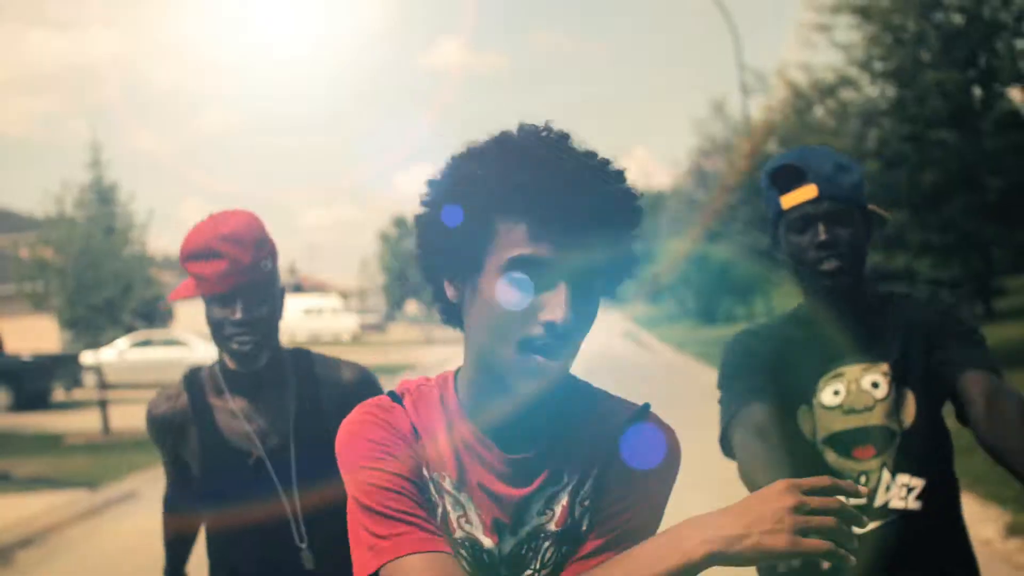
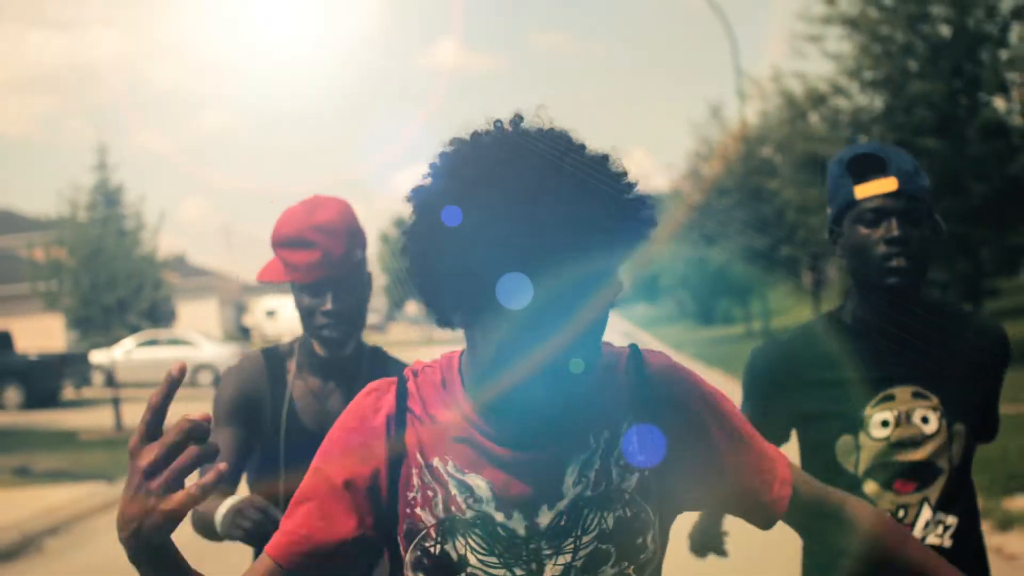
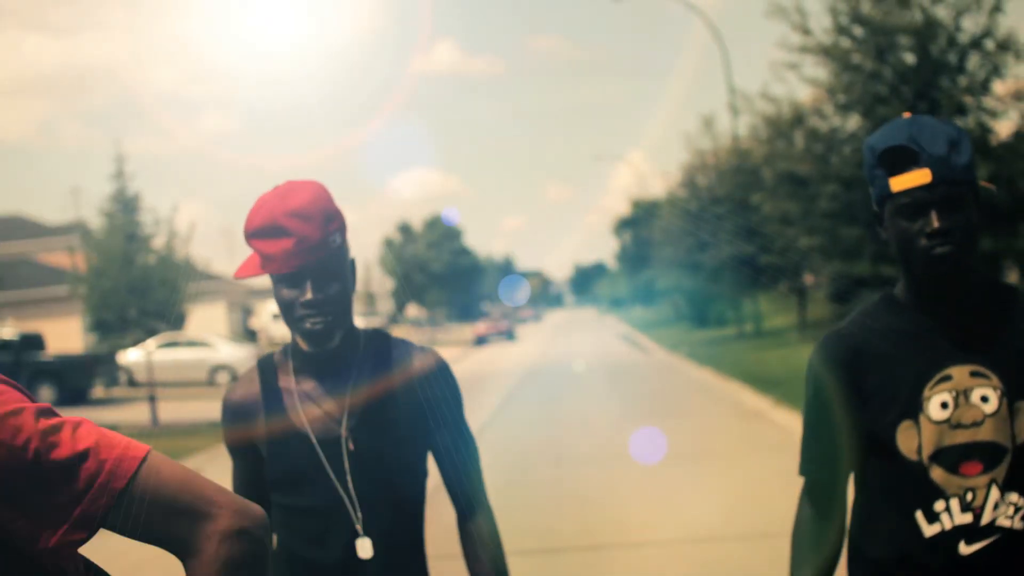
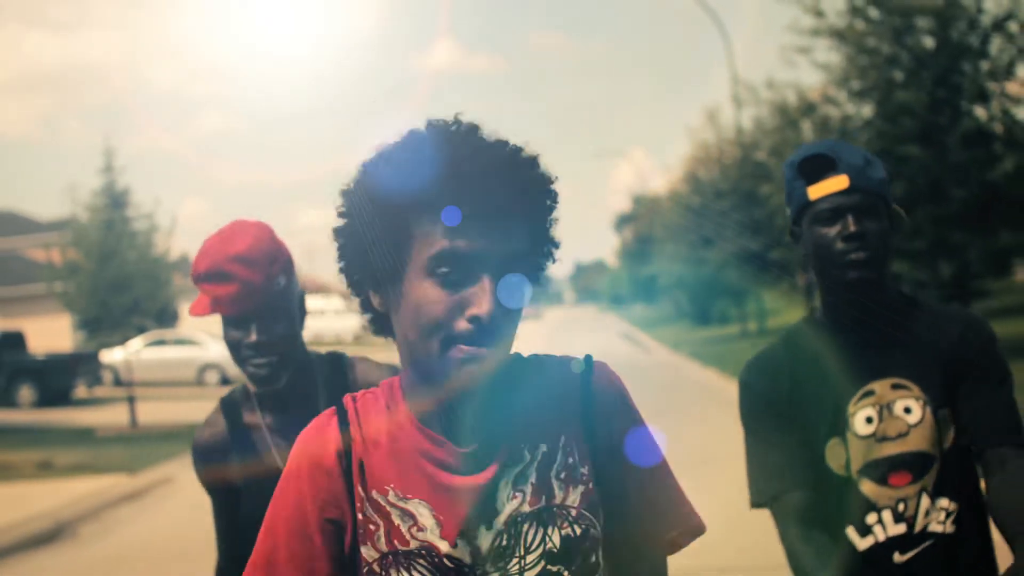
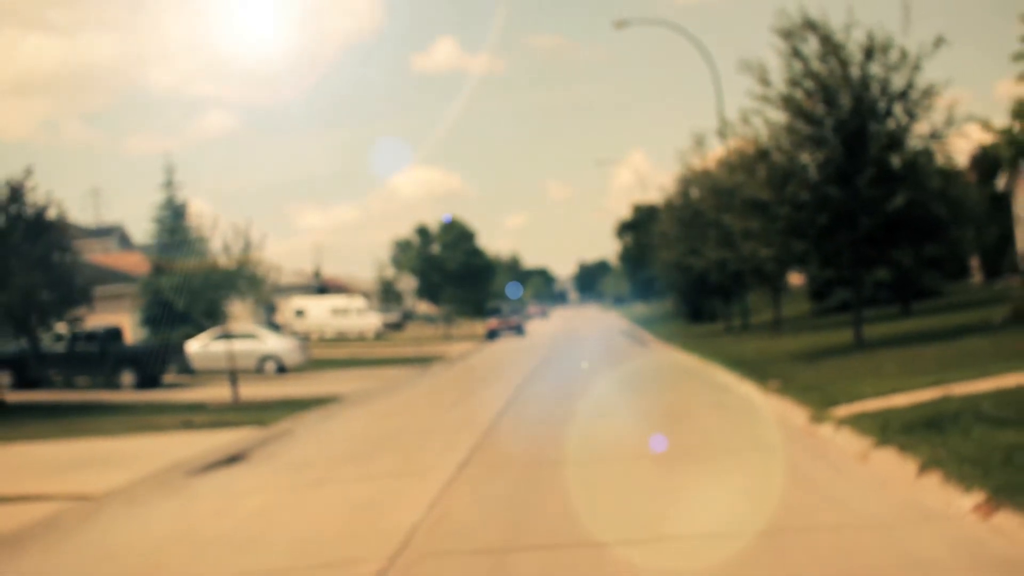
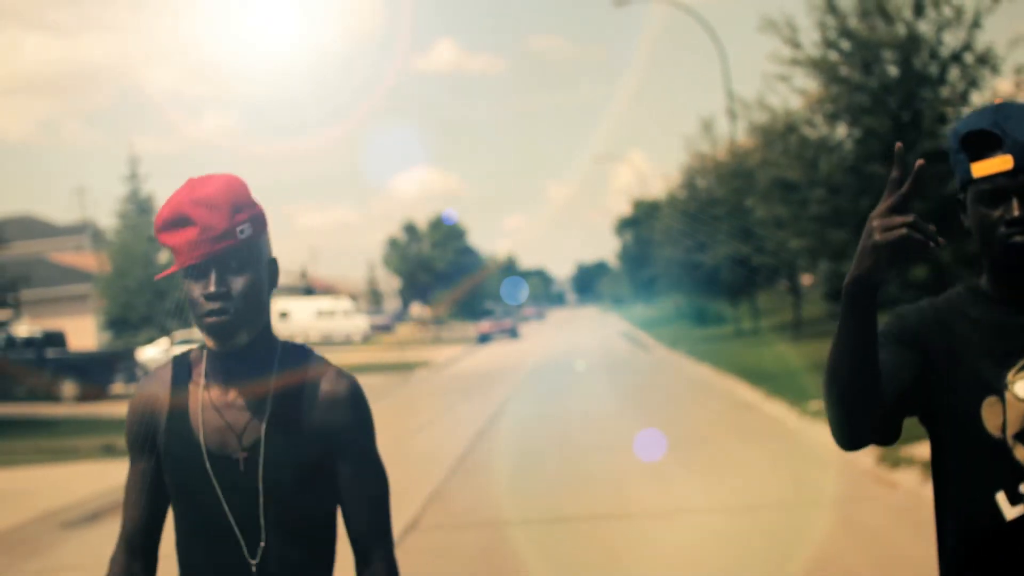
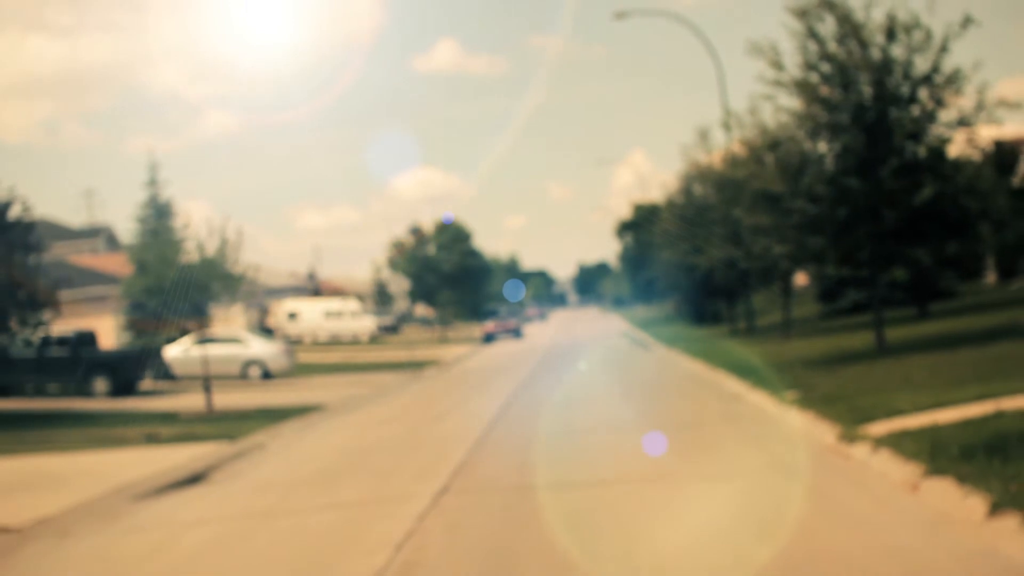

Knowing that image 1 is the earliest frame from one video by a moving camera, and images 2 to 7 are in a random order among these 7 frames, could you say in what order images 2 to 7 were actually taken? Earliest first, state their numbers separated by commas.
2, 4, 3, 6, 7, 5
